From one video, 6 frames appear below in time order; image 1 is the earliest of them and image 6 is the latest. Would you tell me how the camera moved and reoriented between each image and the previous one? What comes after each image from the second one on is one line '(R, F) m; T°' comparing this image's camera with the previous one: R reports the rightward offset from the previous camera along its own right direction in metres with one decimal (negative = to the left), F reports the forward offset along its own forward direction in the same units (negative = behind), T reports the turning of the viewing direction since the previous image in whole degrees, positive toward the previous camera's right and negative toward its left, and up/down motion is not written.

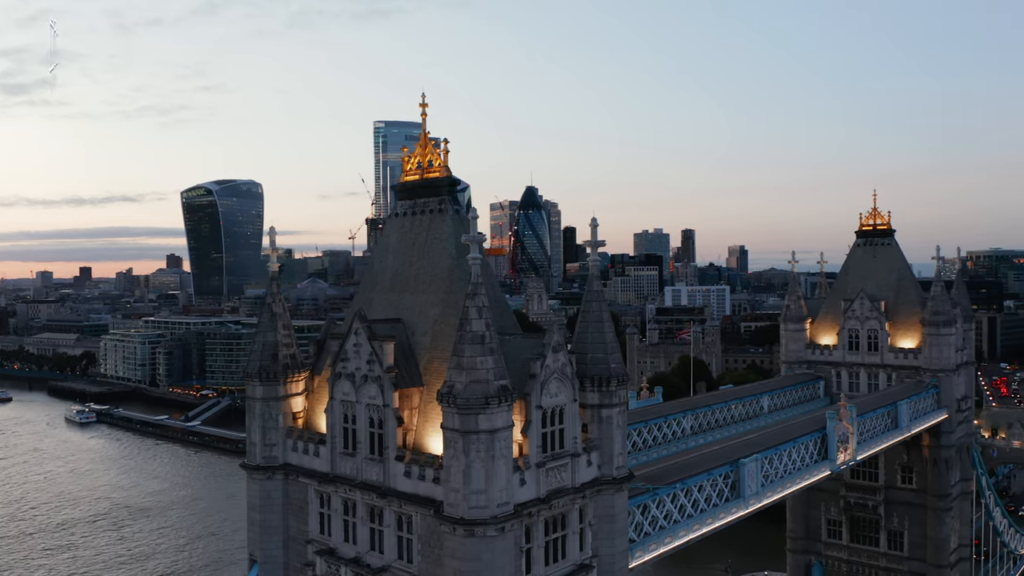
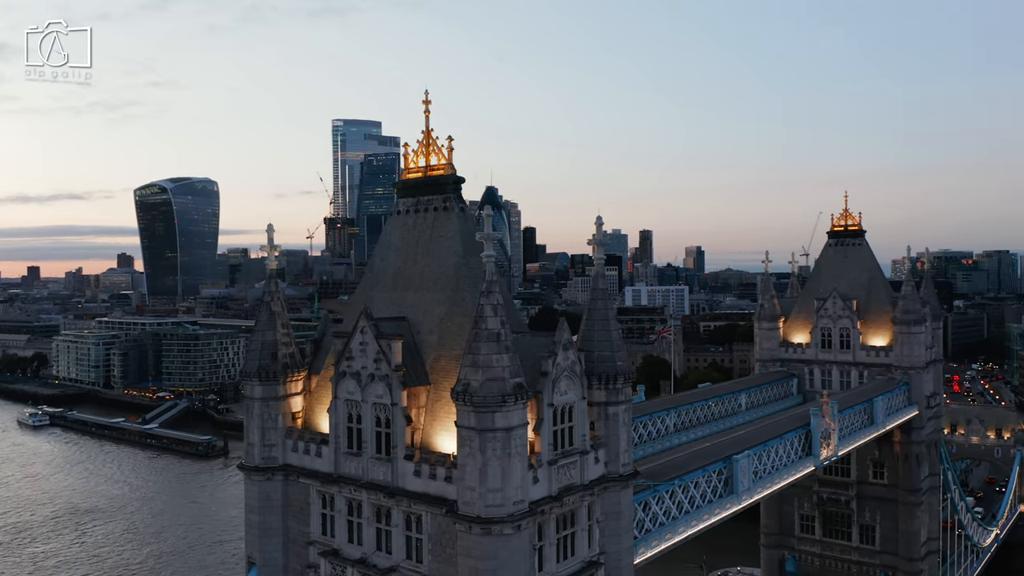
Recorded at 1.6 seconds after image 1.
(-1.2, +0.1) m; +3°
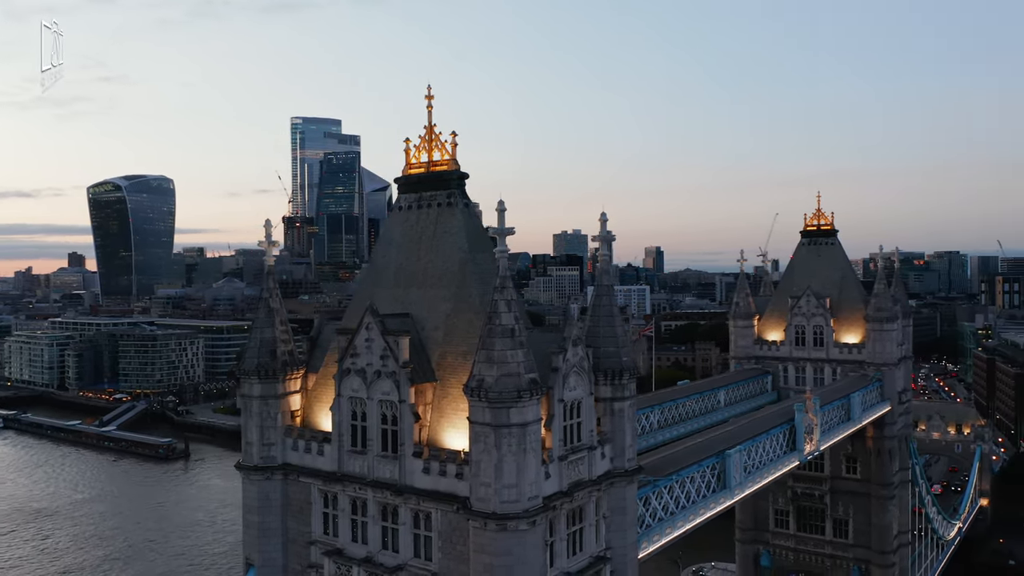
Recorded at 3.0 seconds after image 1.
(-1.1, +0.1) m; +3°
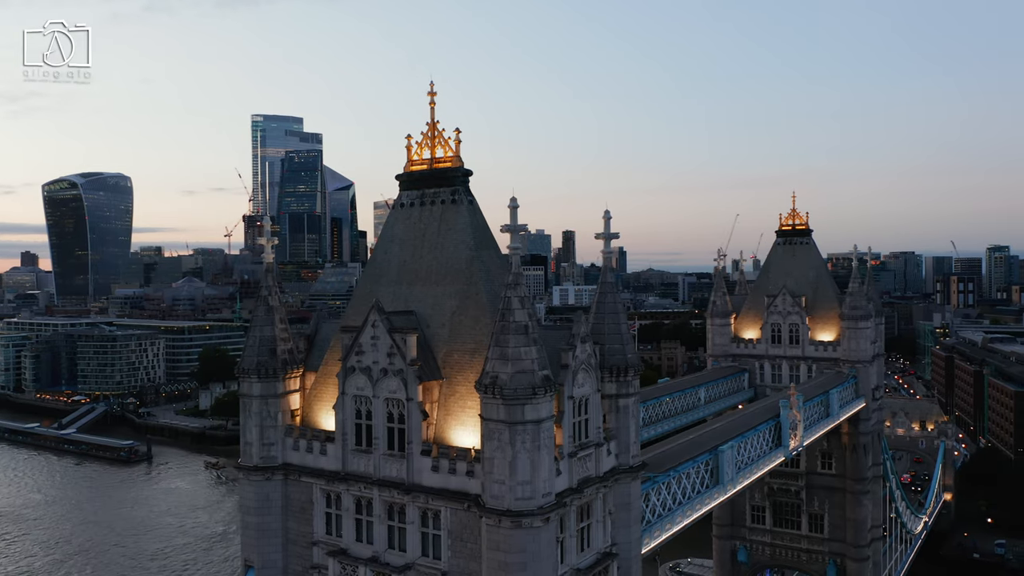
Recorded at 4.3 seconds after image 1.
(-1.0, 0.0) m; +3°
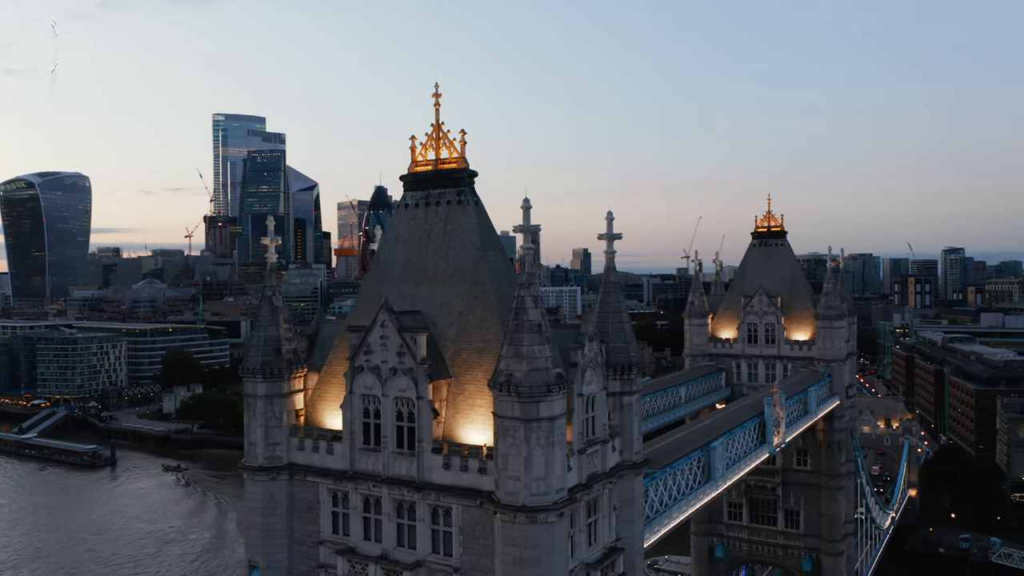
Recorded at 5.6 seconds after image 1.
(-1.0, -0.3) m; +3°
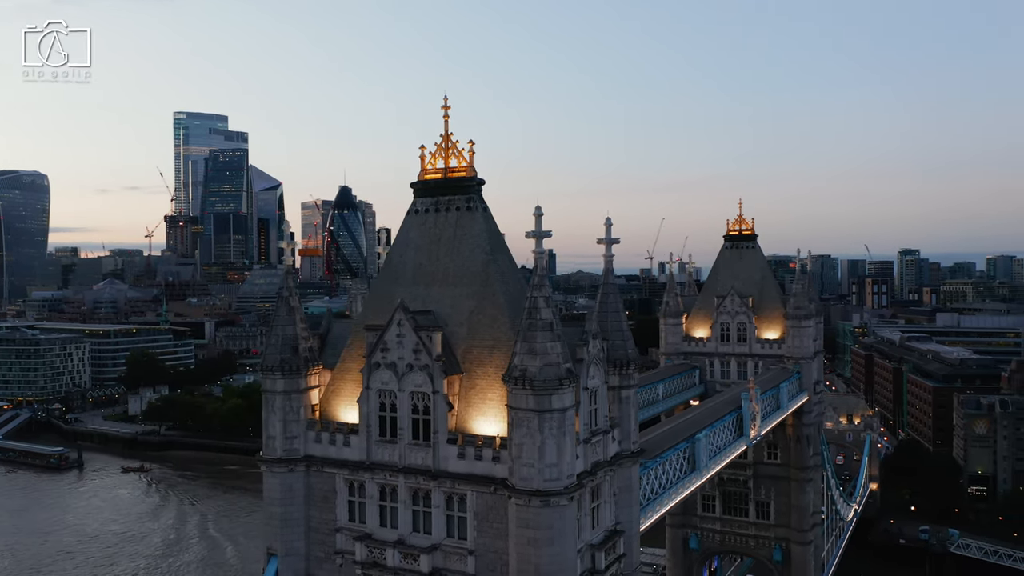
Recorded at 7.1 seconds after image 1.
(-1.1, -1.3) m; +3°
